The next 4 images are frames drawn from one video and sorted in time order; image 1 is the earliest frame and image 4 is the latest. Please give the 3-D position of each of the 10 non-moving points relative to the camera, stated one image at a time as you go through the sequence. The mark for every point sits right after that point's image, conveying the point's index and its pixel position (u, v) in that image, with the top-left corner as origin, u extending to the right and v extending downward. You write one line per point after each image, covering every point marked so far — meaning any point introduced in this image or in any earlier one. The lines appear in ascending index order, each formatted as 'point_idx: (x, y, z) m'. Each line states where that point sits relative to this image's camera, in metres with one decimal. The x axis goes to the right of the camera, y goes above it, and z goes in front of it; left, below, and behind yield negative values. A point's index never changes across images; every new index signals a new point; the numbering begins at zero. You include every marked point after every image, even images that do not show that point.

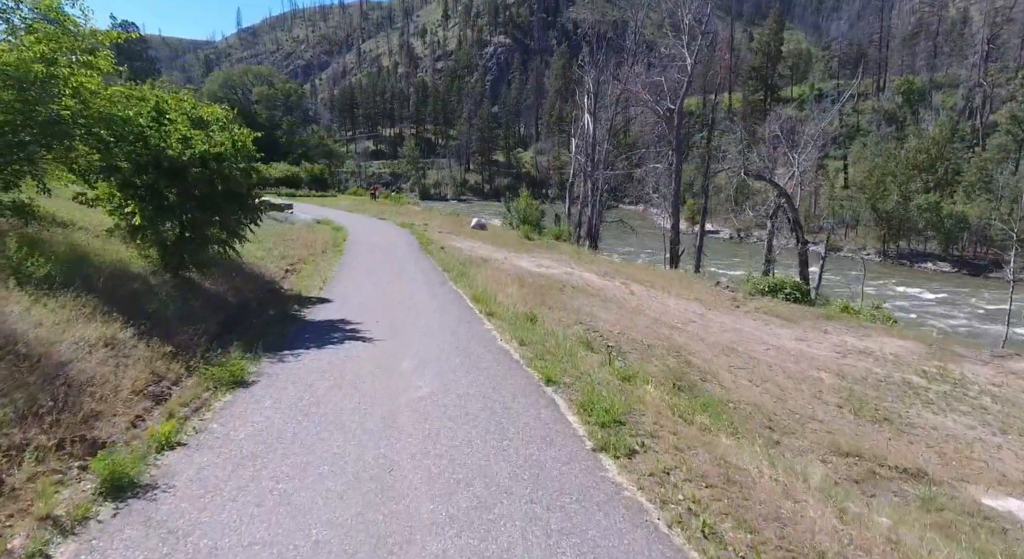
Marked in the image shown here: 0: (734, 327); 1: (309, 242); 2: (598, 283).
0: (+5.2, -1.1, +13.7) m
1: (-6.4, +1.2, +18.3) m
2: (+2.7, -0.2, +17.5) m
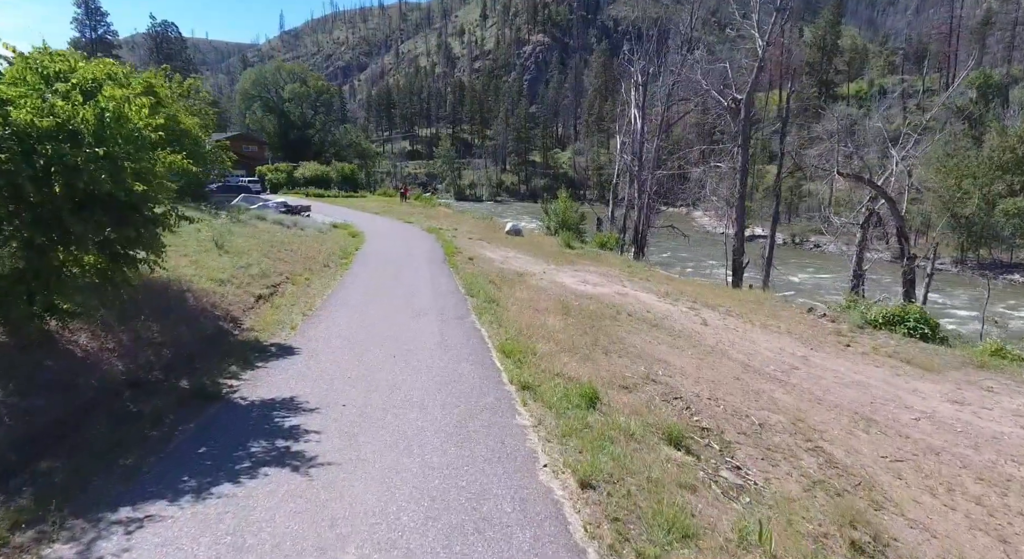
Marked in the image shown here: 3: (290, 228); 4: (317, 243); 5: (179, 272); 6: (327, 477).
0: (+6.0, -1.8, +10.2) m
1: (-5.3, +0.7, +15.4) m
2: (+3.7, -0.8, +14.1) m
3: (-7.5, +1.7, +19.7) m
4: (-5.9, +1.1, +17.6) m
5: (-5.1, +0.1, +9.0) m
6: (-1.2, -1.3, +3.8) m
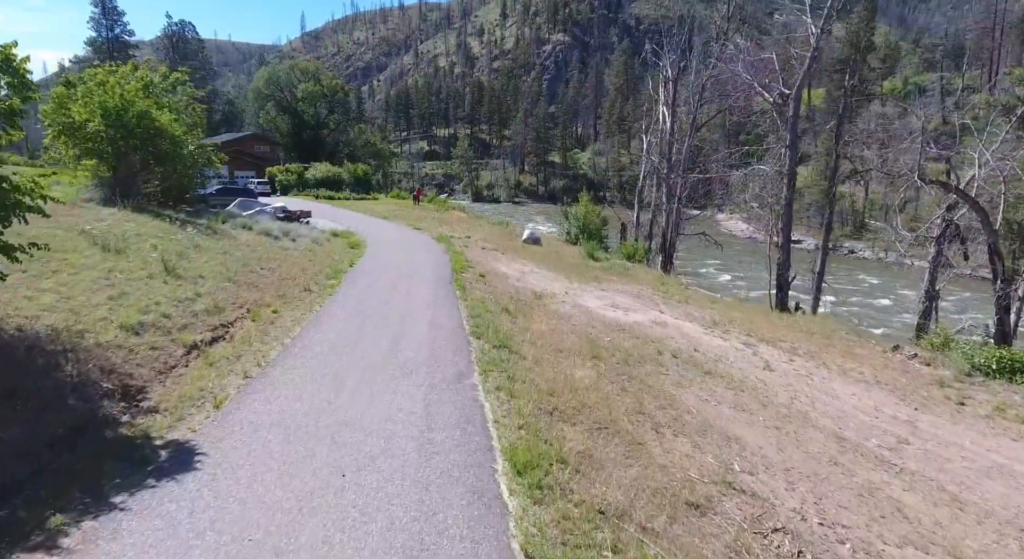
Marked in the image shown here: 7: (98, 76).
0: (+6.2, -2.4, +7.5) m
1: (-5.0, +0.2, +13.1) m
2: (+4.0, -1.4, +11.5) m
3: (-7.0, +1.2, +17.4) m
4: (-5.5, +0.5, +15.3) m
5: (-5.0, -0.4, +6.7) m
6: (-1.2, -1.8, +1.3) m
7: (-11.8, +5.8, +16.6) m
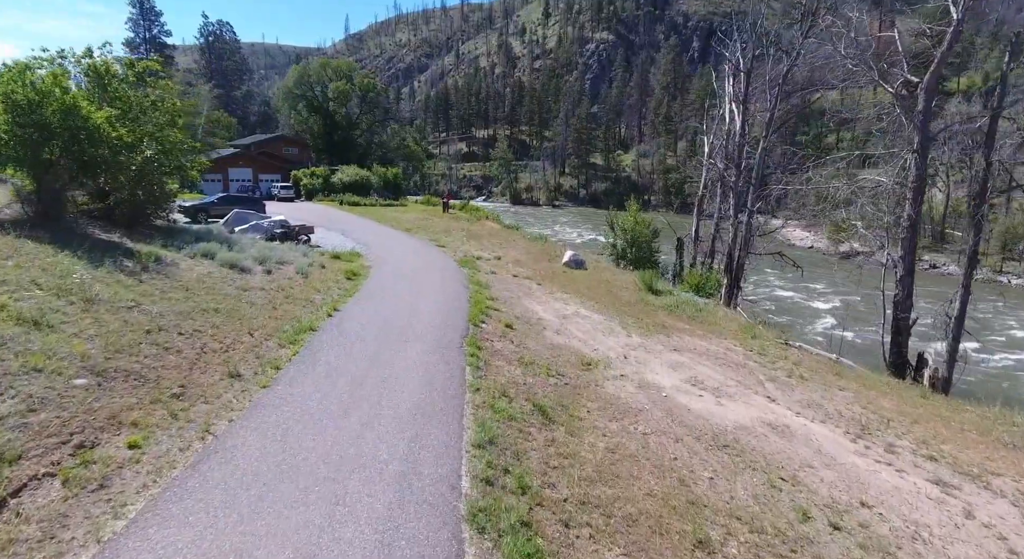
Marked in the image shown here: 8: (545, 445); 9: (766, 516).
0: (+6.3, -3.6, +2.6) m
1: (-4.4, -0.9, +8.9) m
2: (+4.4, -2.5, +6.7) m
3: (-6.1, +0.1, +13.3) m
4: (-4.7, -0.5, +11.1) m
5: (-4.8, -1.5, +2.5) m
6: (-1.4, -2.9, -3.1) m
7: (-10.9, +4.8, +12.8) m
8: (+0.4, -1.9, +6.9) m
9: (+2.7, -2.5, +6.1) m
